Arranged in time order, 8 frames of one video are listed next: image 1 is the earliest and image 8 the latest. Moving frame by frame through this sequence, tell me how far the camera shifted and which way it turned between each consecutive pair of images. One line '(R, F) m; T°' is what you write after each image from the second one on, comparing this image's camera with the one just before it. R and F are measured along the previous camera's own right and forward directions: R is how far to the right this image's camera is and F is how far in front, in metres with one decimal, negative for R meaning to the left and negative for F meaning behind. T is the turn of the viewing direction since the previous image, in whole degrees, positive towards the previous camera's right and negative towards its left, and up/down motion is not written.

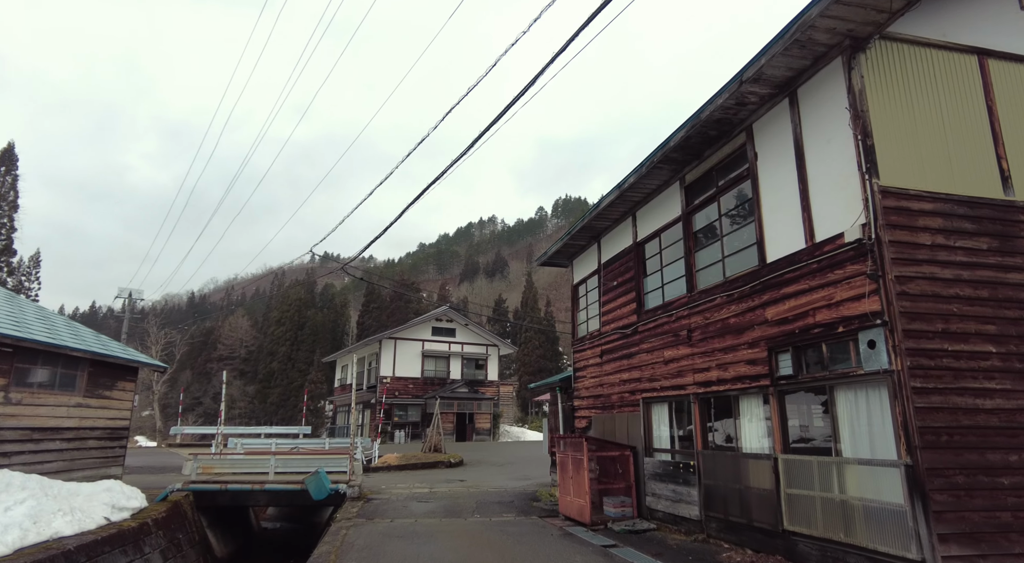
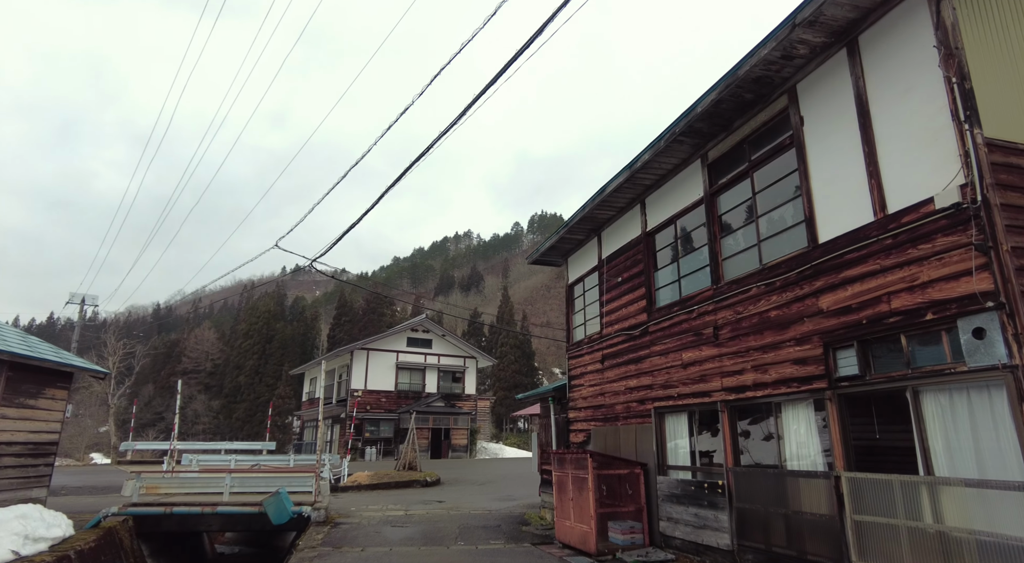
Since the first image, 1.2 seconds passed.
(-0.3, +1.2) m; +2°
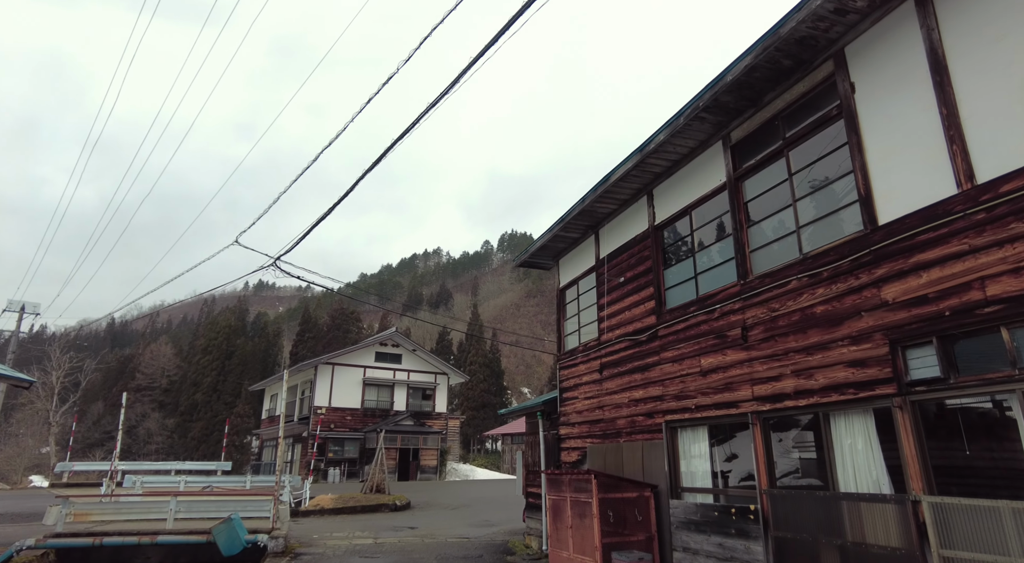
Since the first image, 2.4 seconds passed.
(-0.3, +1.0) m; +3°
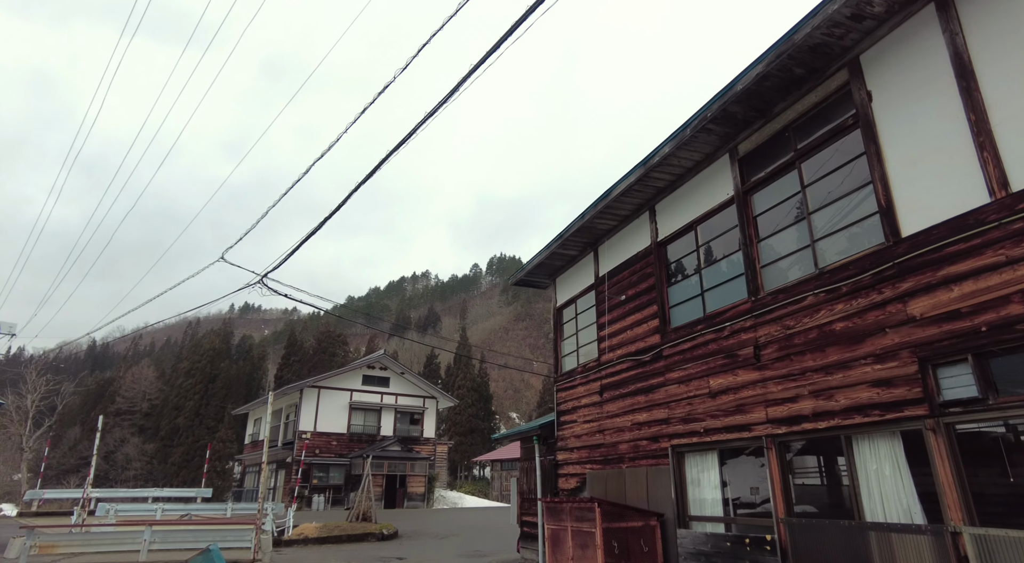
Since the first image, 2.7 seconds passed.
(-0.1, +0.3) m; +1°
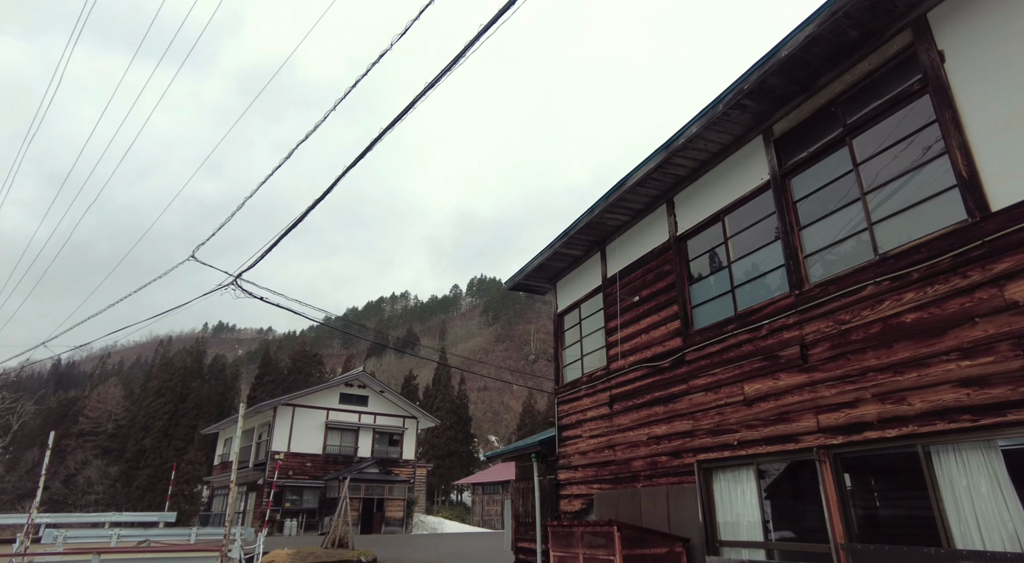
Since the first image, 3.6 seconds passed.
(-0.3, +0.8) m; +2°
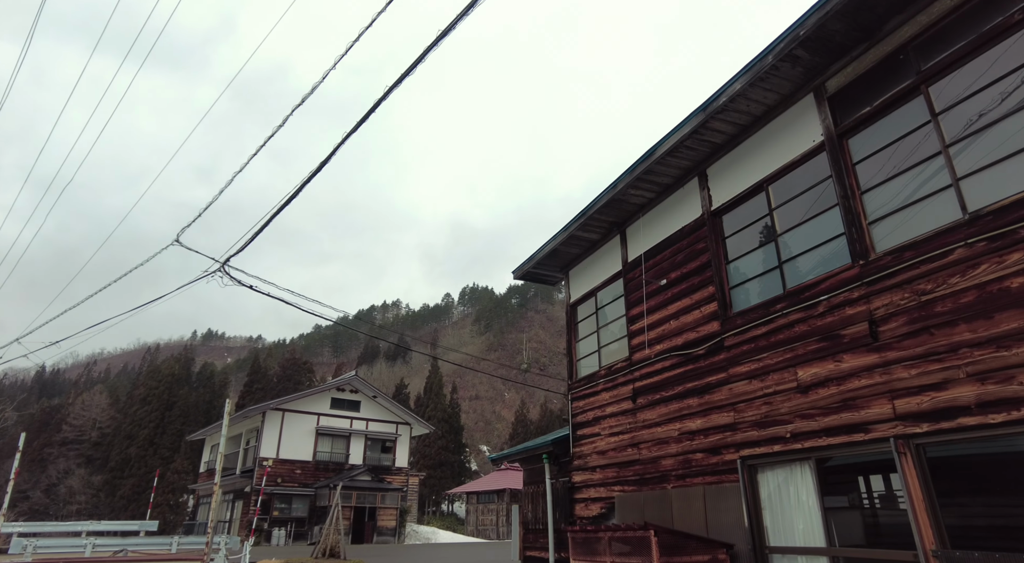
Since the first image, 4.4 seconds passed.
(-0.3, +0.7) m; +1°
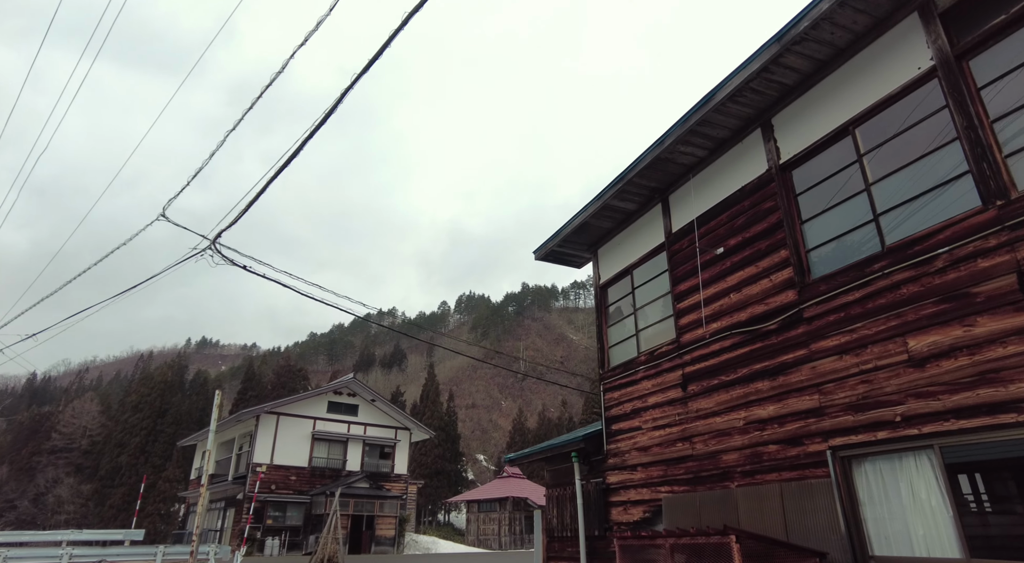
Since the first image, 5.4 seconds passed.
(-0.4, +0.9) m; 0°
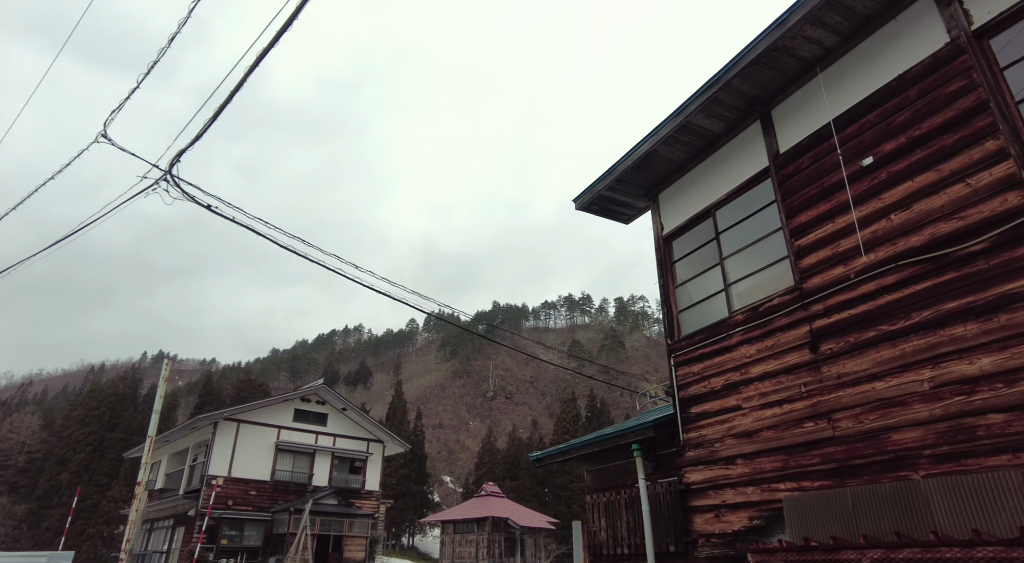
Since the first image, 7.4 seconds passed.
(-0.7, +1.7) m; +3°
